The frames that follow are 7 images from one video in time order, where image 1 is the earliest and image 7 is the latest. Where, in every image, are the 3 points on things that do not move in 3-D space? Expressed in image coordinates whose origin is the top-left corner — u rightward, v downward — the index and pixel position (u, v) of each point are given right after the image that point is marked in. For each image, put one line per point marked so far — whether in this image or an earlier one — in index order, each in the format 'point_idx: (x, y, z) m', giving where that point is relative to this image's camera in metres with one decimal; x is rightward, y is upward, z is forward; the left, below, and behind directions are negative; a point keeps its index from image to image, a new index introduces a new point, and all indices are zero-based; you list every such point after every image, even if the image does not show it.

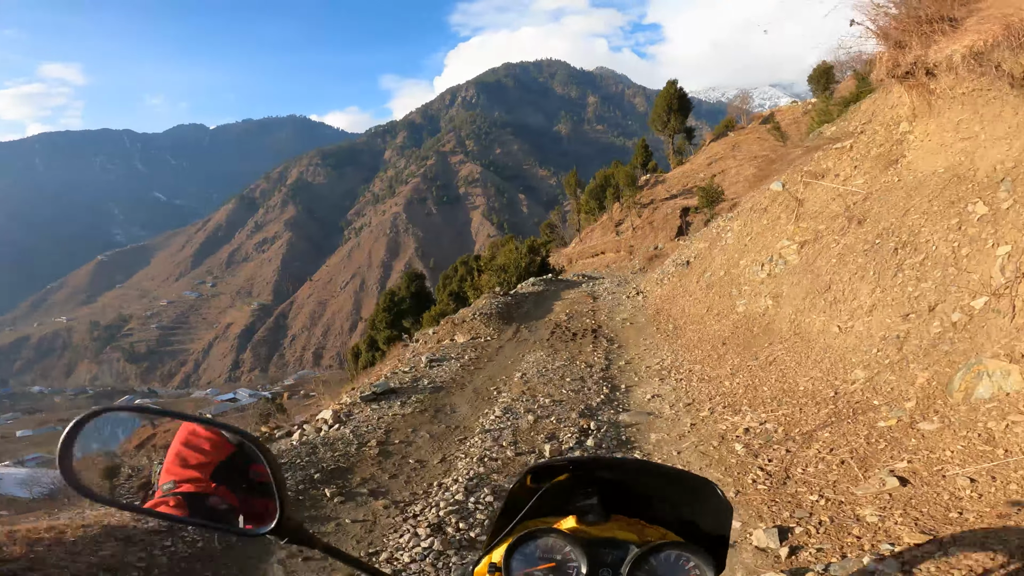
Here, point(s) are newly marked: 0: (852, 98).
0: (+10.0, +5.5, +15.6) m
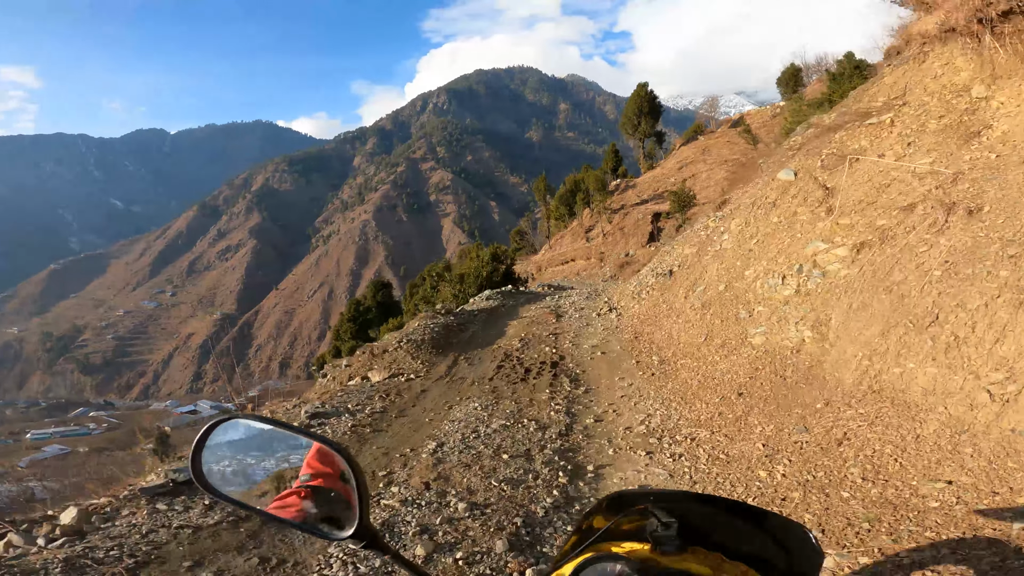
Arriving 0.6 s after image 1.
0: (+9.4, +5.7, +16.1) m
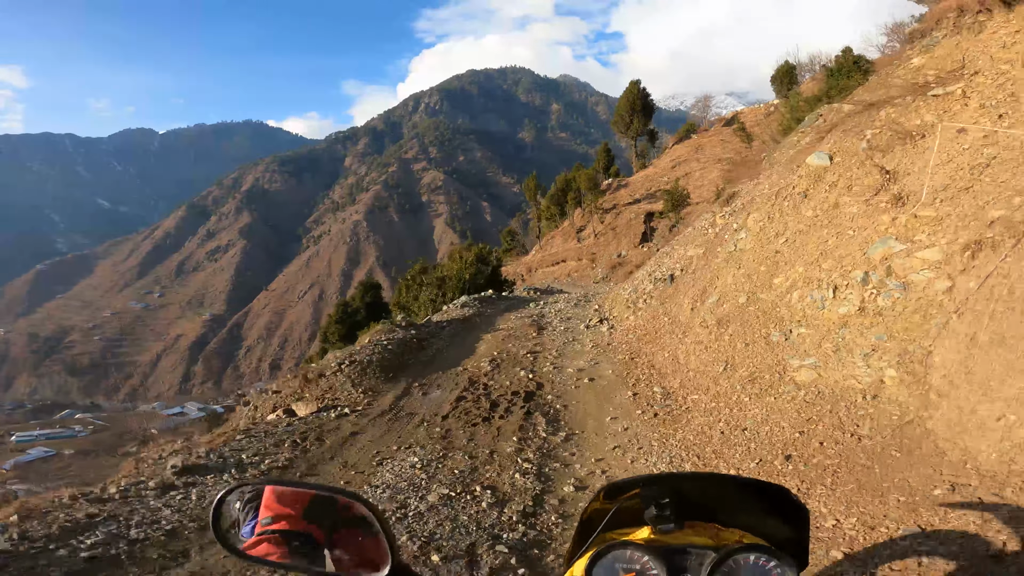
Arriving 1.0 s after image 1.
0: (+9.3, +5.8, +16.0) m
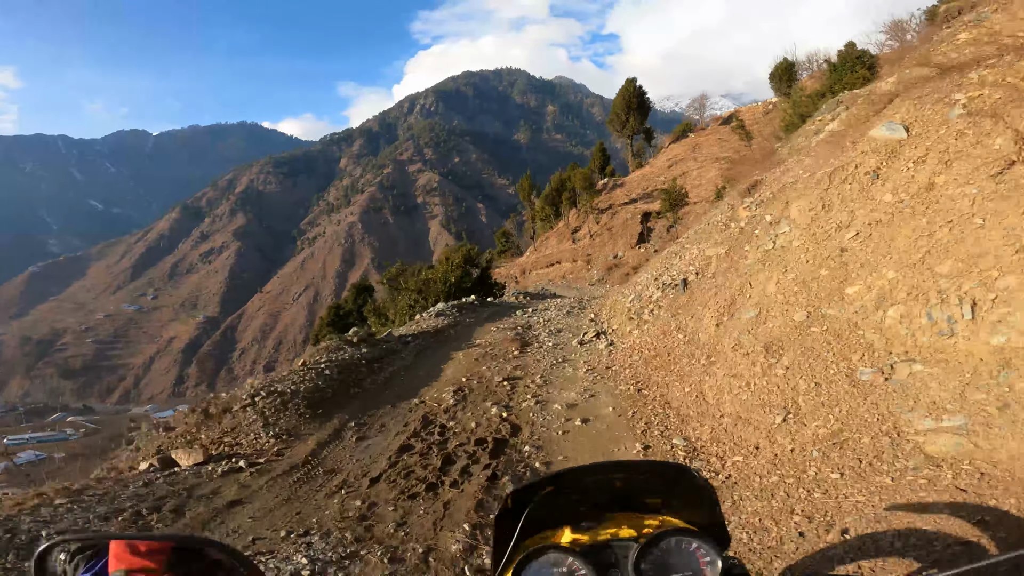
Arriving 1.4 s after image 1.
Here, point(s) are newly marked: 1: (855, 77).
0: (+9.2, +5.9, +15.7) m
1: (+9.5, +5.5, +14.5) m
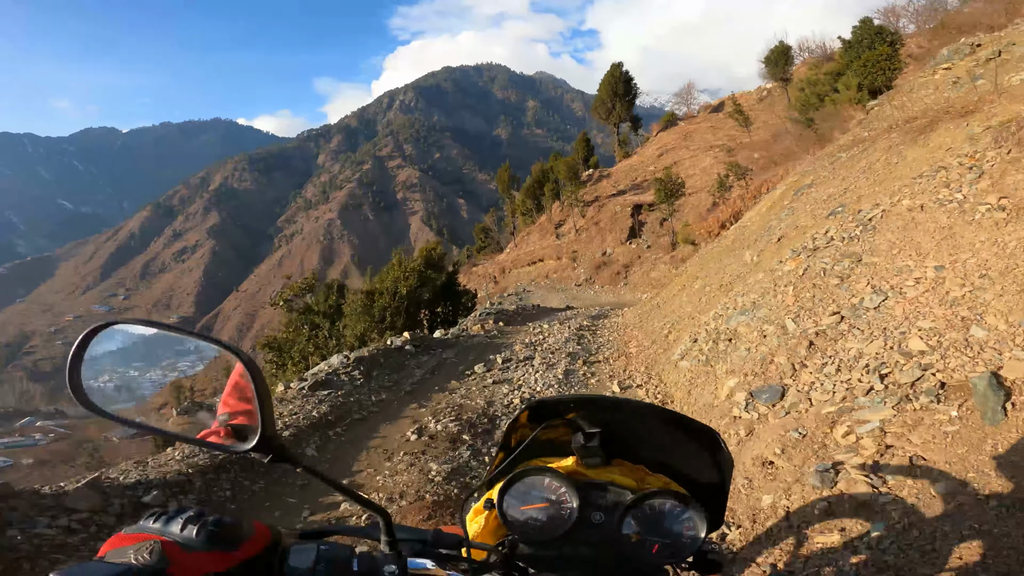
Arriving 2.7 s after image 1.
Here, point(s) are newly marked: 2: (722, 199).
0: (+9.1, +6.2, +15.1) m
1: (+9.4, +5.9, +14.0) m
2: (+7.8, +3.2, +19.9) m
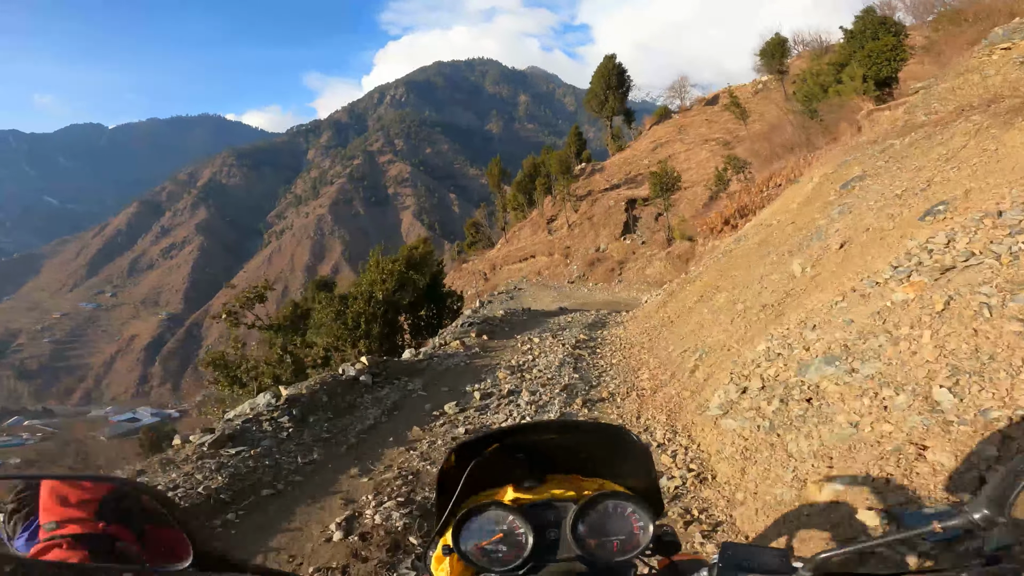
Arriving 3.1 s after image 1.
0: (+9.0, +6.5, +15.0) m
1: (+9.4, +6.1, +13.8) m
2: (+7.7, +3.5, +19.7) m
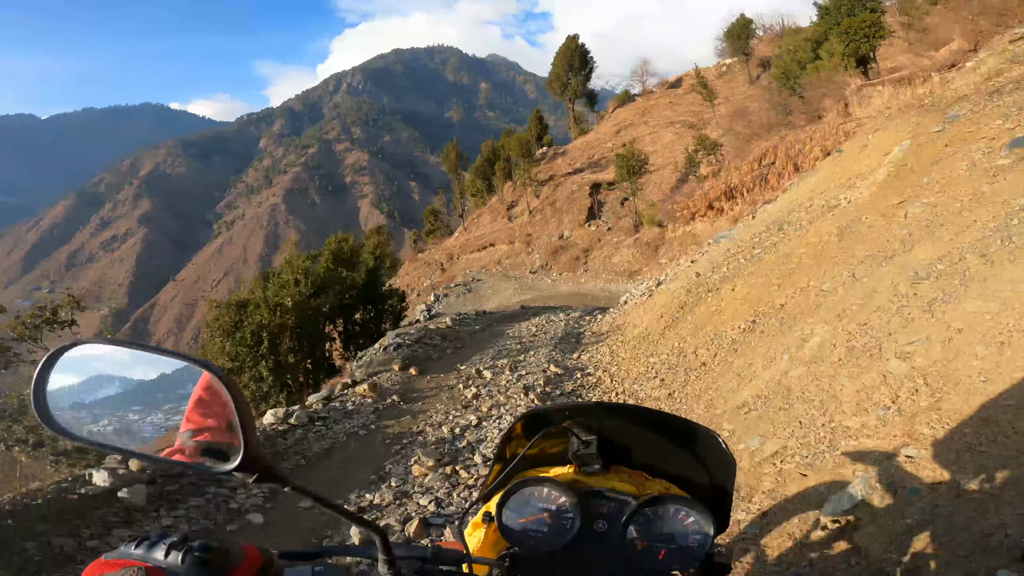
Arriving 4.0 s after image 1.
0: (+8.0, +7.1, +14.6) m
1: (+8.4, +6.7, +13.4) m
2: (+6.4, +4.2, +19.3) m
